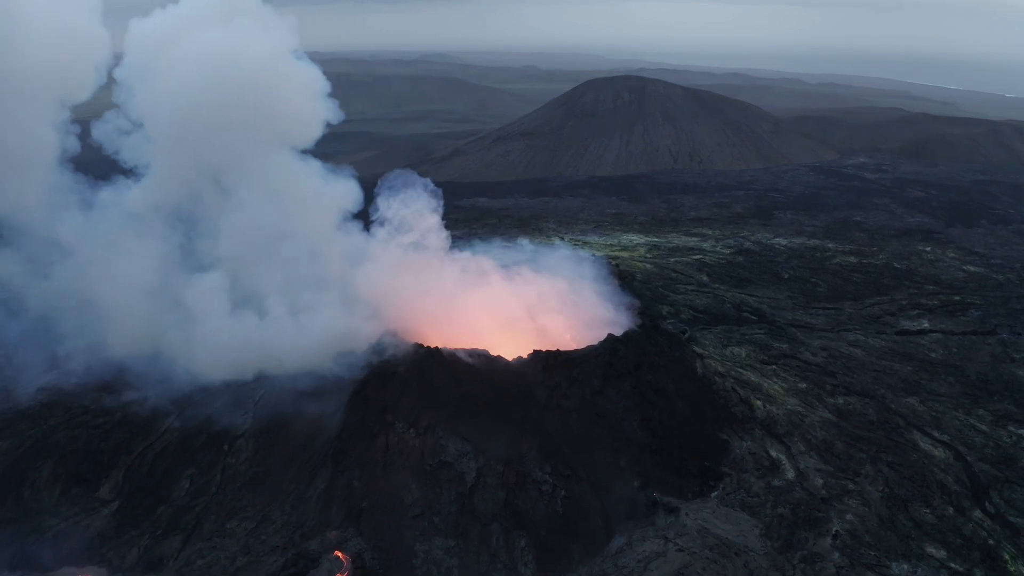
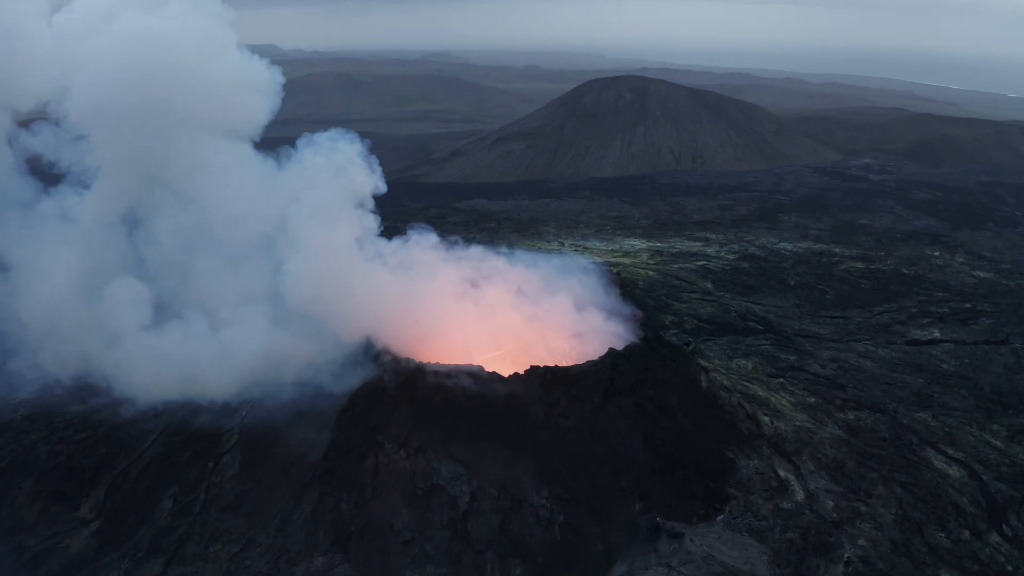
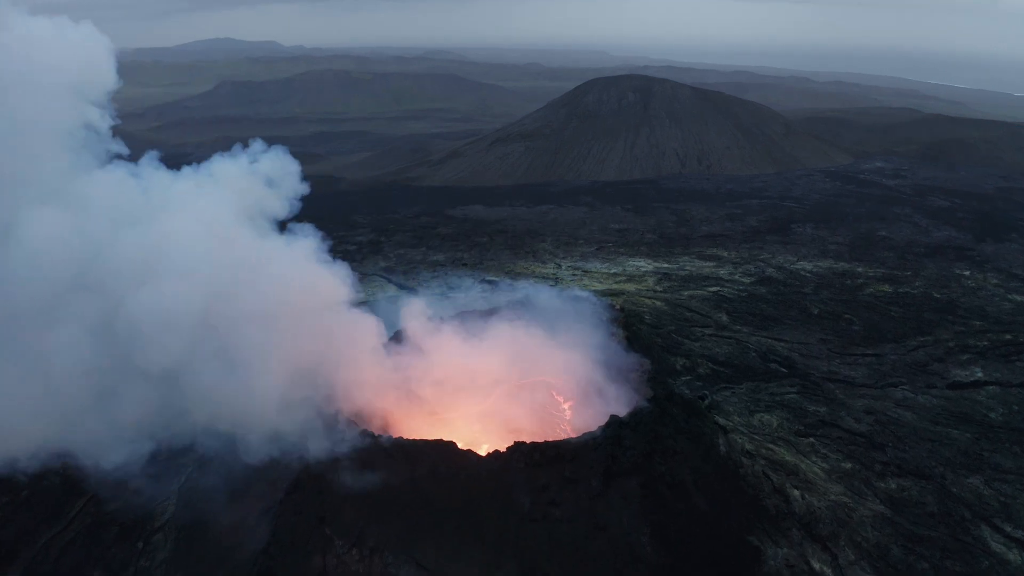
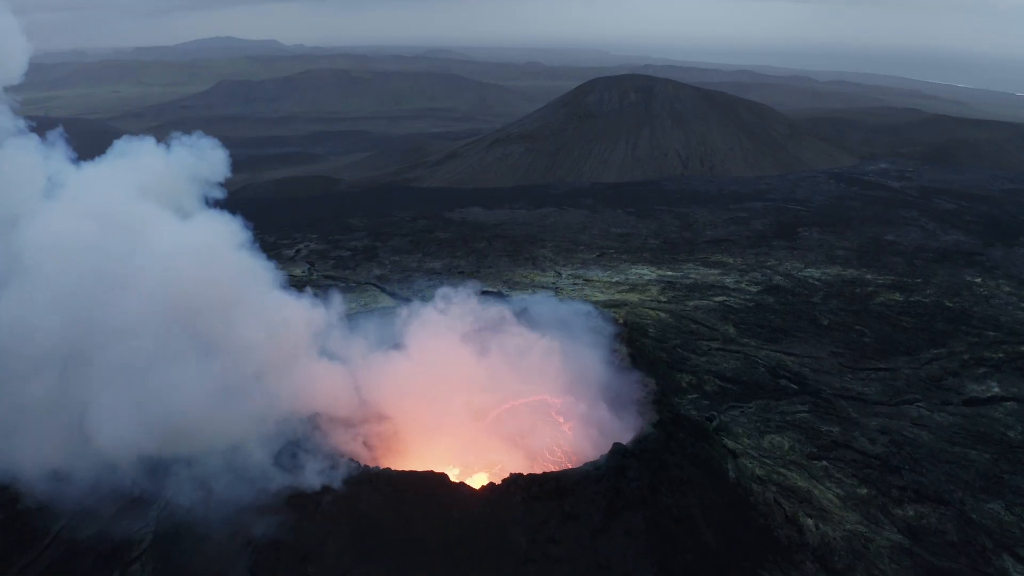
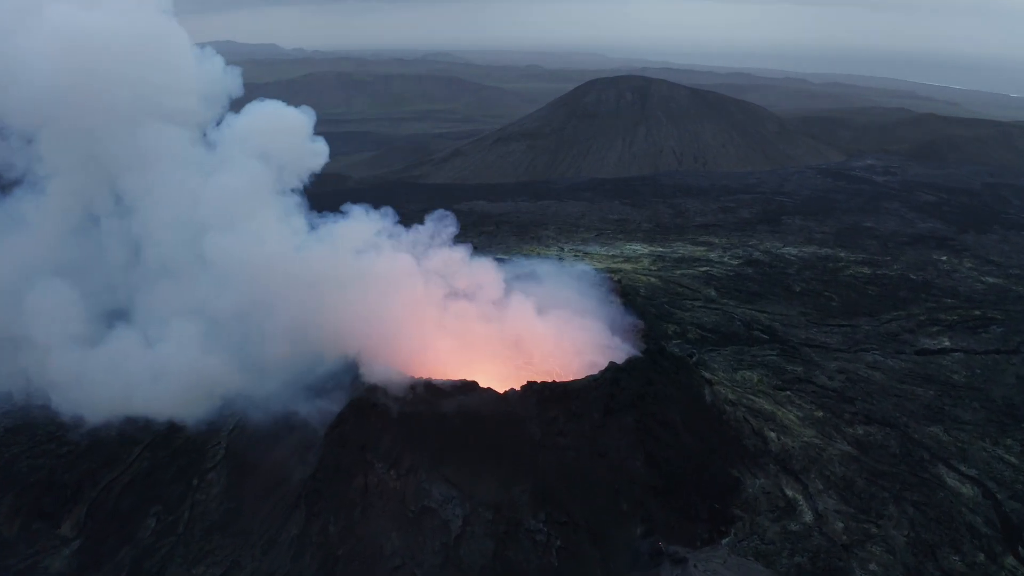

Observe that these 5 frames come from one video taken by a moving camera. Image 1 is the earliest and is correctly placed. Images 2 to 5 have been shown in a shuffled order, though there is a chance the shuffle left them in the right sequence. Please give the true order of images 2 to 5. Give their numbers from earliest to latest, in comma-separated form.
2, 5, 3, 4
